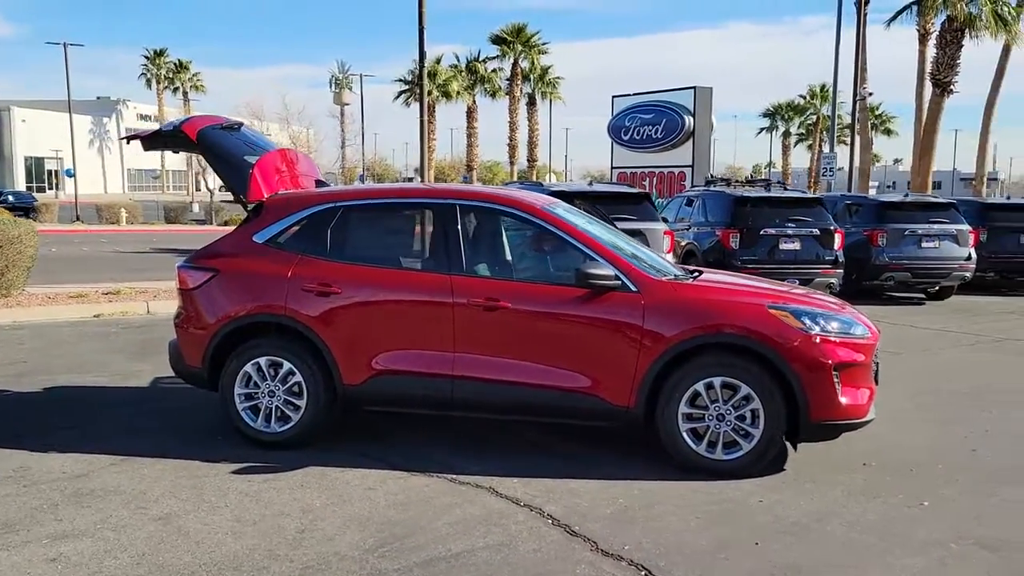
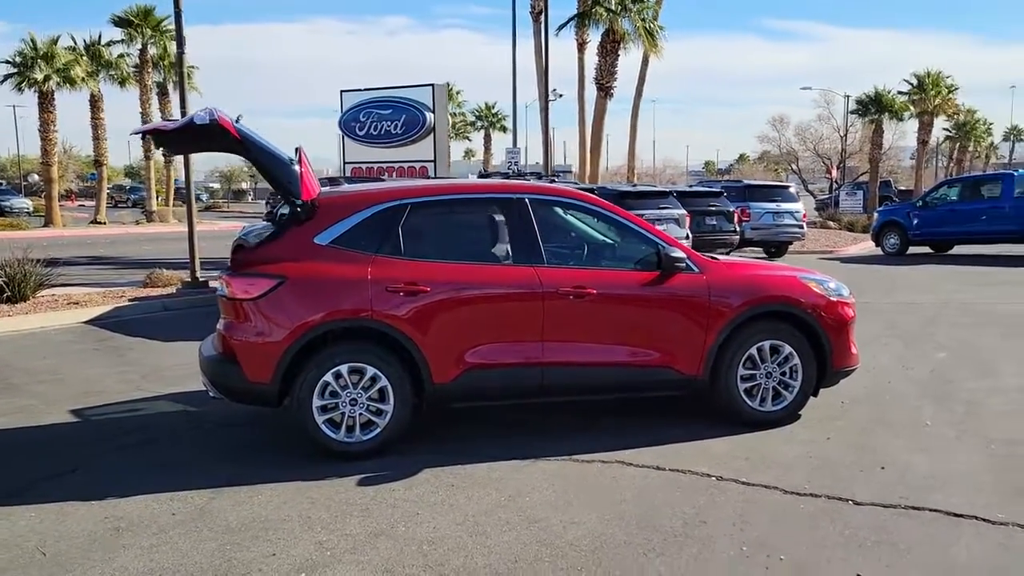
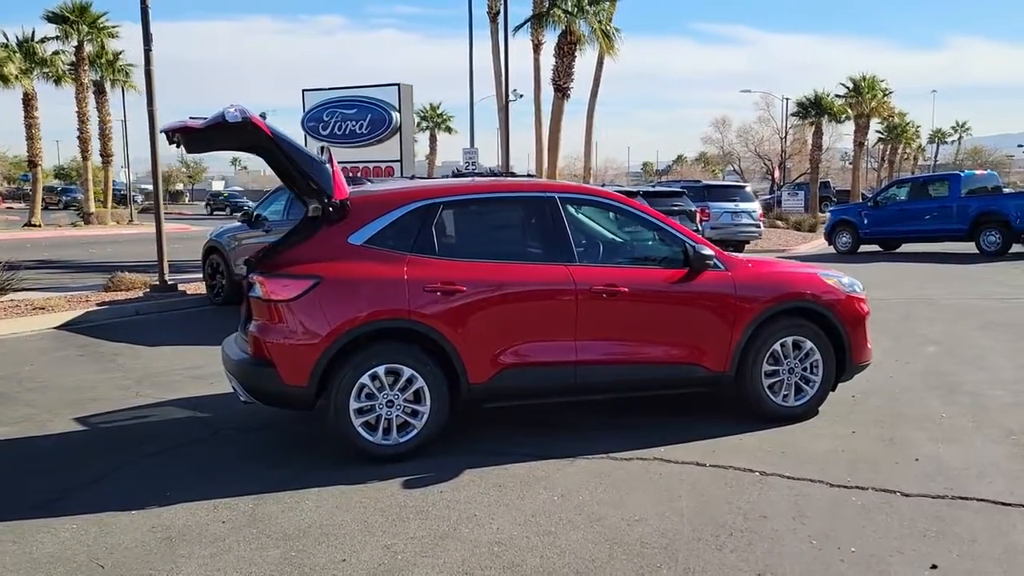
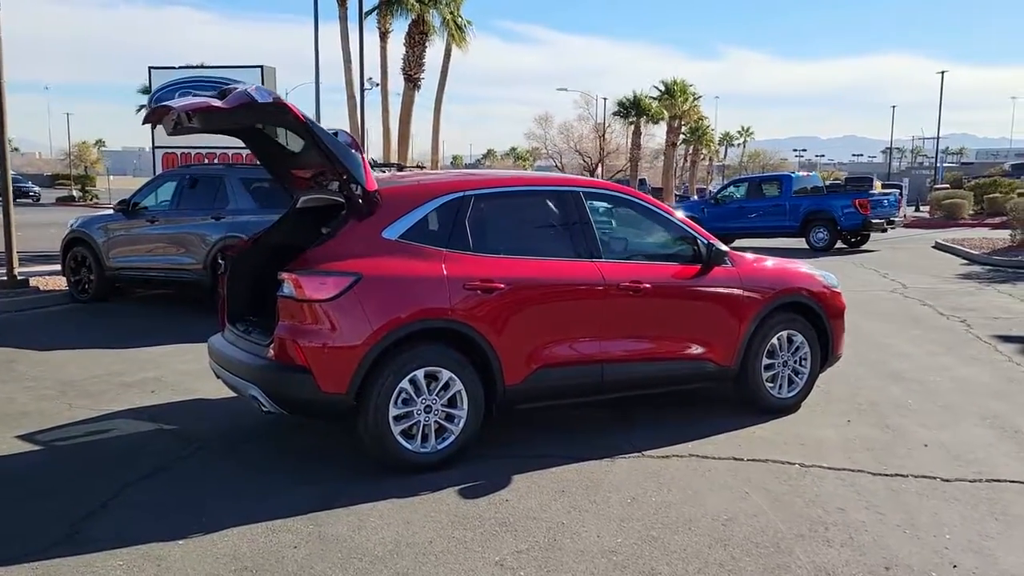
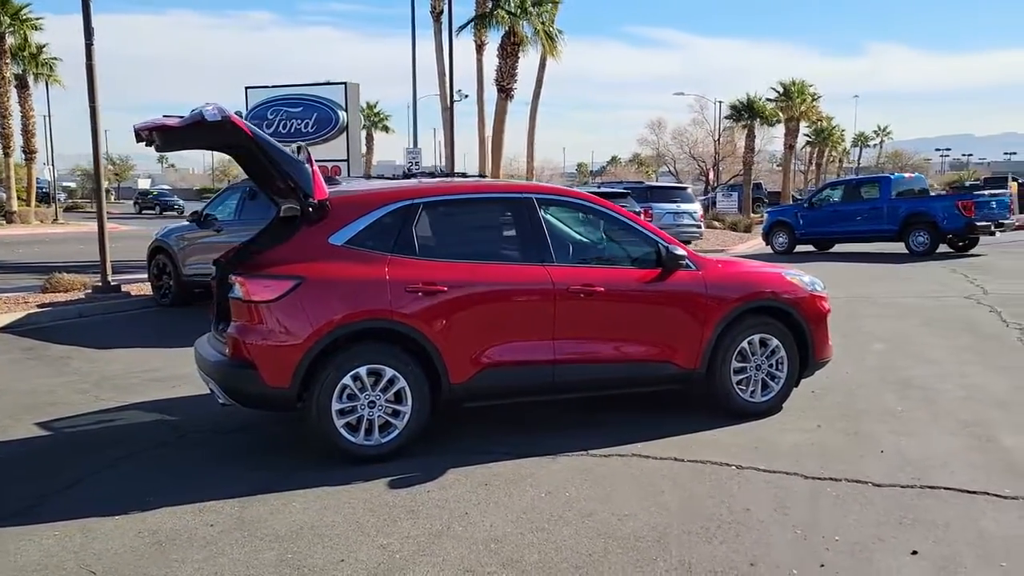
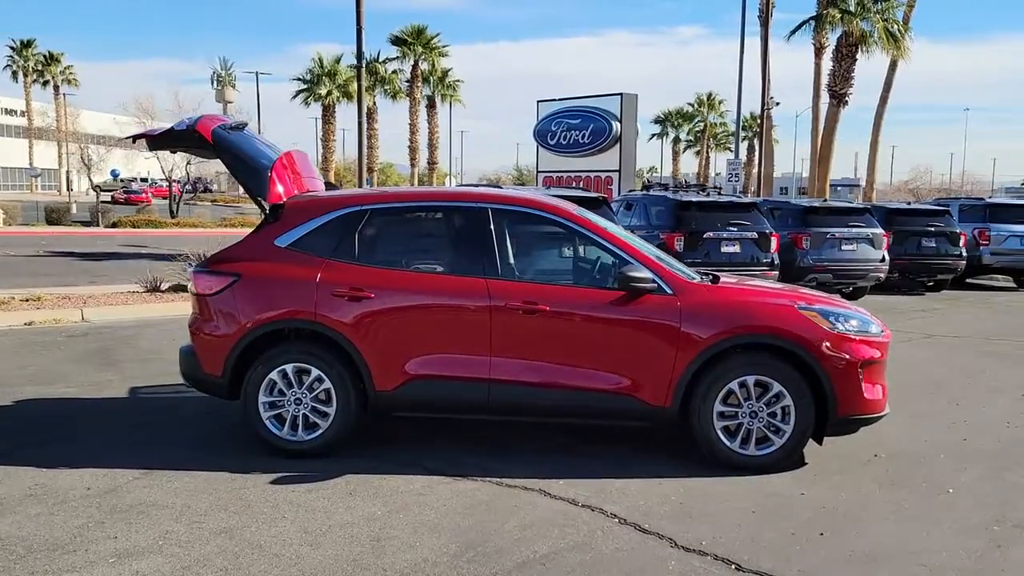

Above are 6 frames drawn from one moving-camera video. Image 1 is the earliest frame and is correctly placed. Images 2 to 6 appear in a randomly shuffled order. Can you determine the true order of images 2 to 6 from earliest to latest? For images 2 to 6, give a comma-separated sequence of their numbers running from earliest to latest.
6, 2, 3, 5, 4
